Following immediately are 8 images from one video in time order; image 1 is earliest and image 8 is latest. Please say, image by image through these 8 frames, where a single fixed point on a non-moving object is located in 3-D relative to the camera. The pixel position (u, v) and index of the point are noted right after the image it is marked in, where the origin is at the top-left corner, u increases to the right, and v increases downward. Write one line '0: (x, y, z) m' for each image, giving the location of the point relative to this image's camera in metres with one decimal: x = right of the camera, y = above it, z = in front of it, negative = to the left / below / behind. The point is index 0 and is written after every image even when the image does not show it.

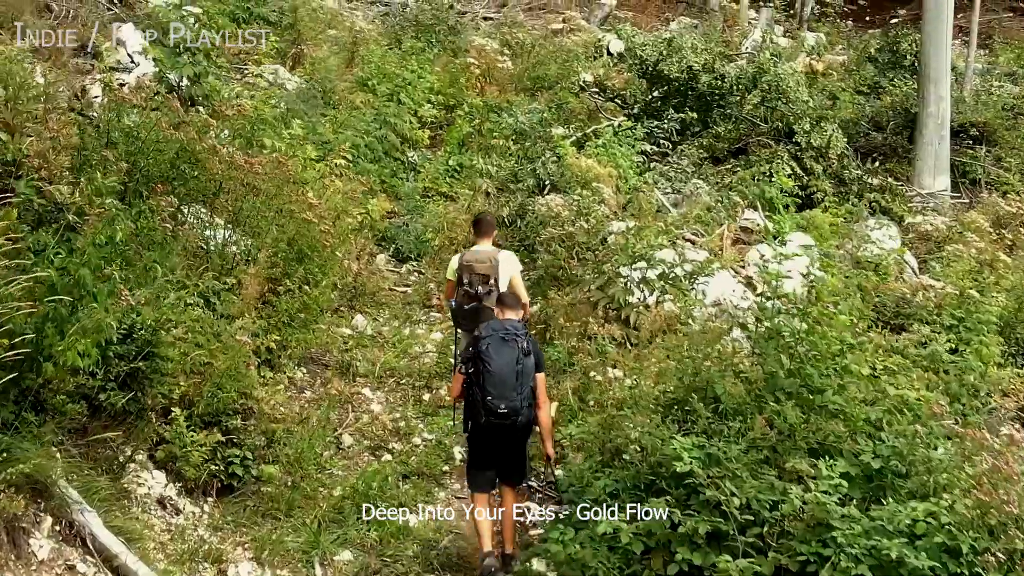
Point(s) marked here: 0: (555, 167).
0: (+0.4, +1.2, +8.0) m
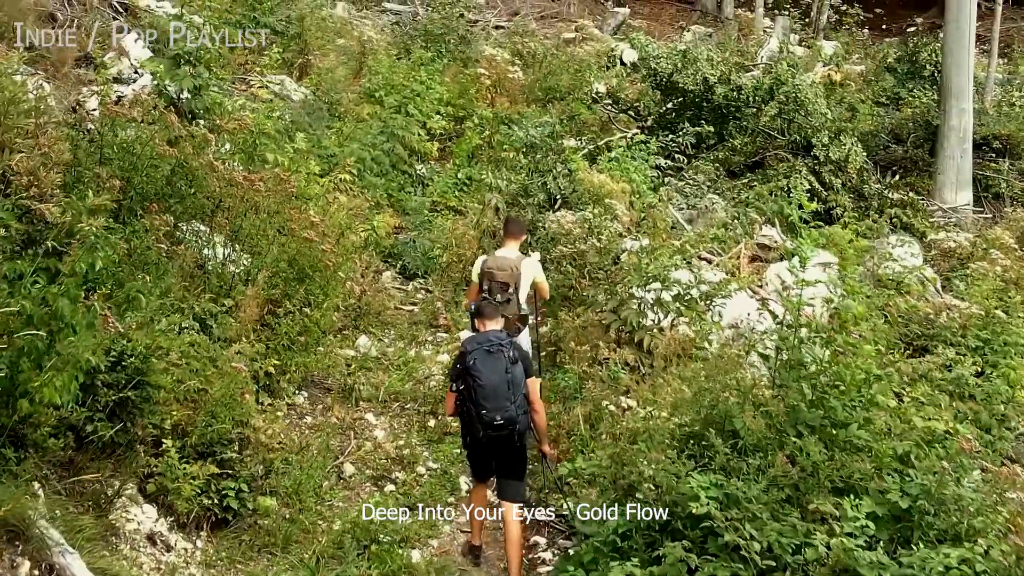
0: (+0.5, +1.0, +7.8) m
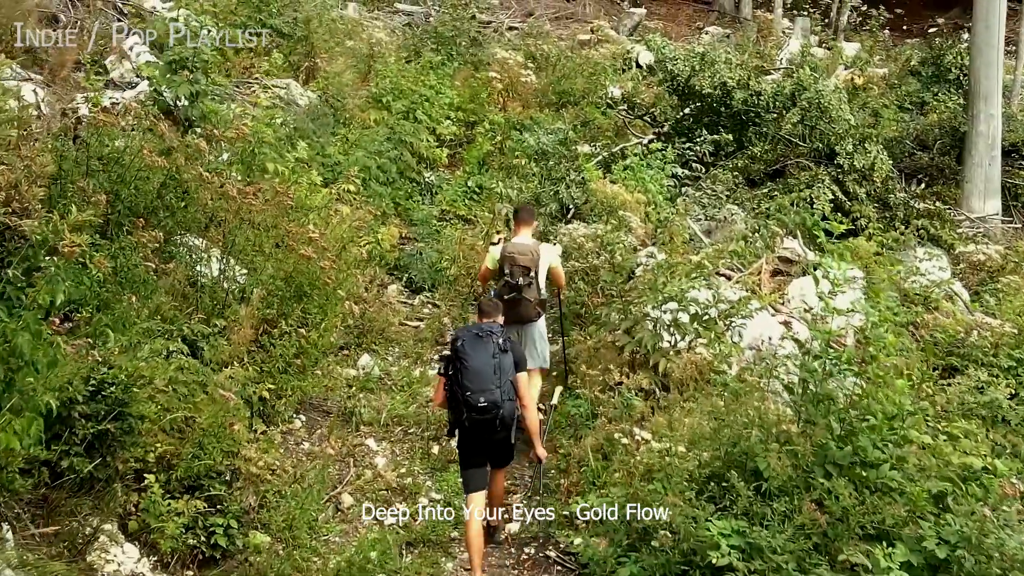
0: (+0.6, +0.9, +7.5) m
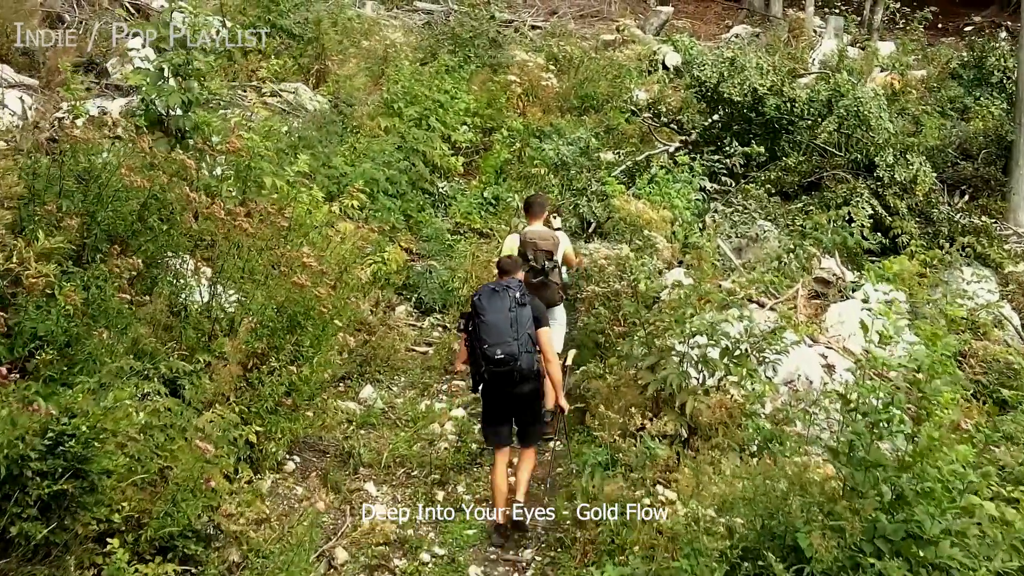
0: (+0.8, +0.7, +7.0) m
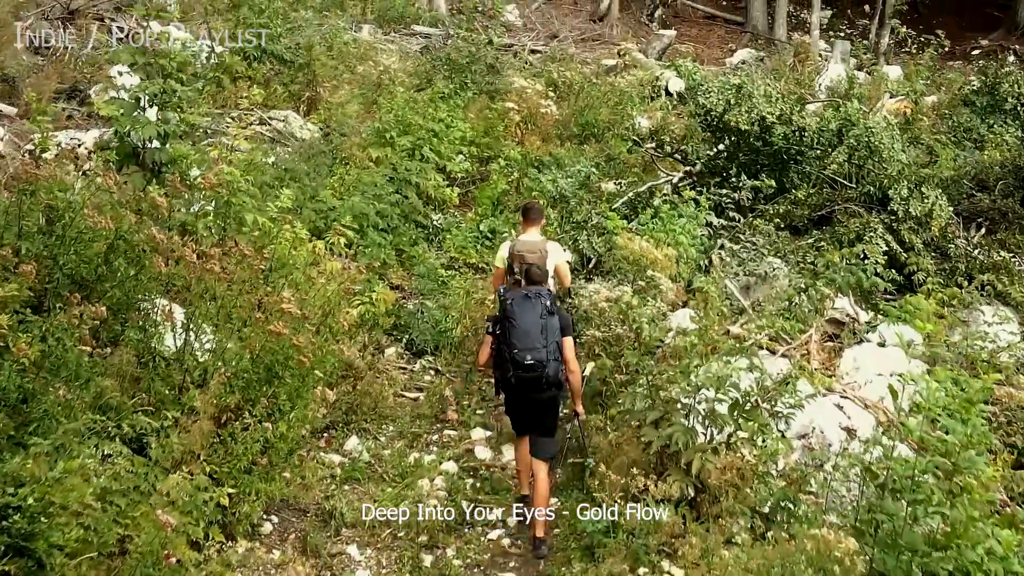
0: (+0.7, +0.4, +6.7) m
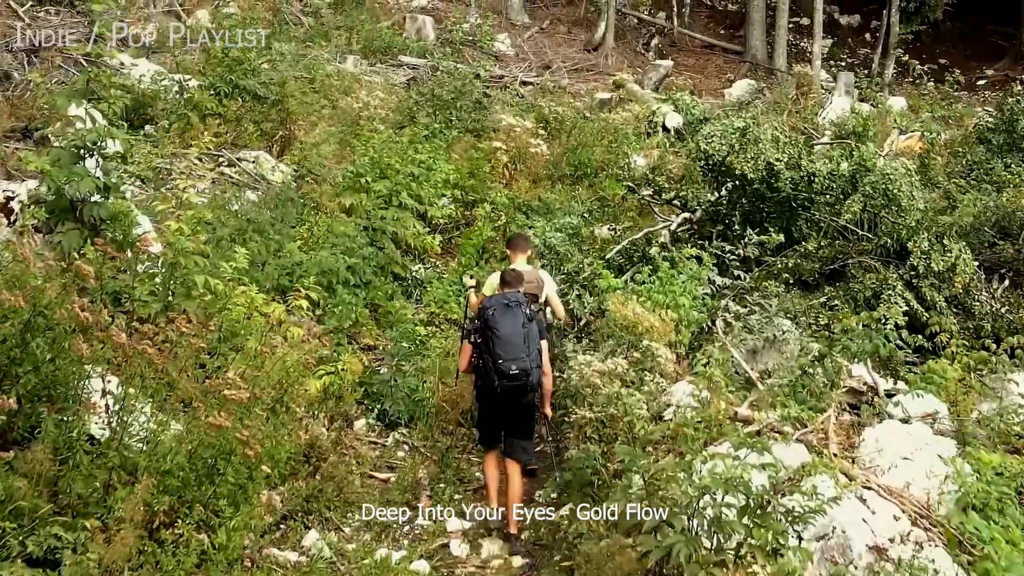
0: (+0.6, -0.1, +6.1) m
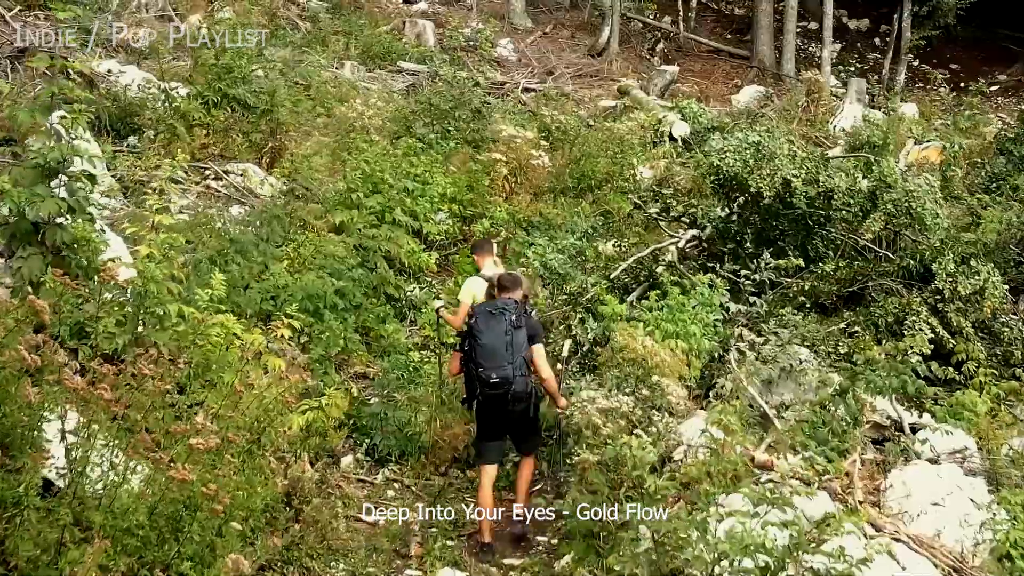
0: (+0.6, -0.3, +5.7) m
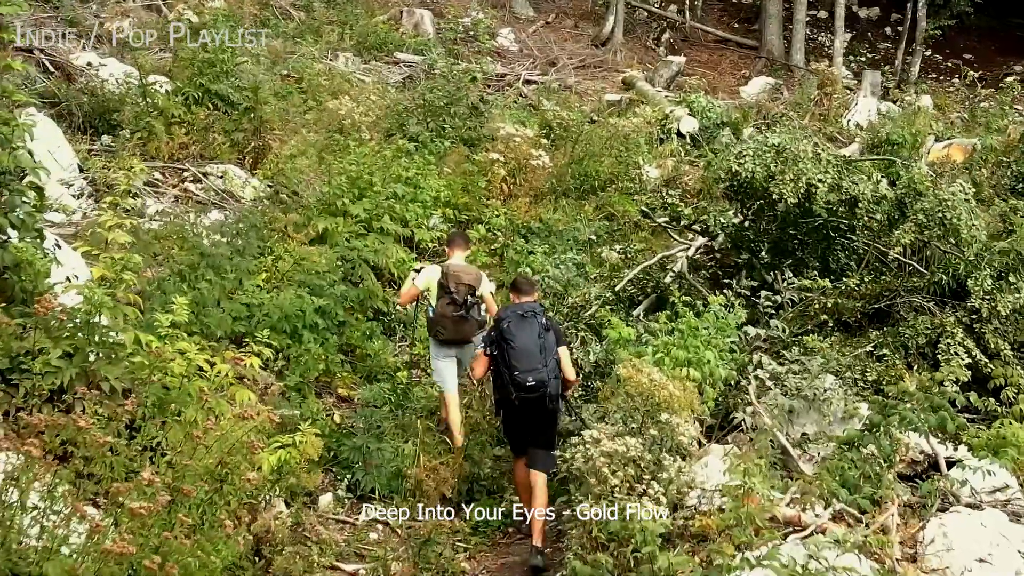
0: (+0.6, -0.4, +5.2) m
